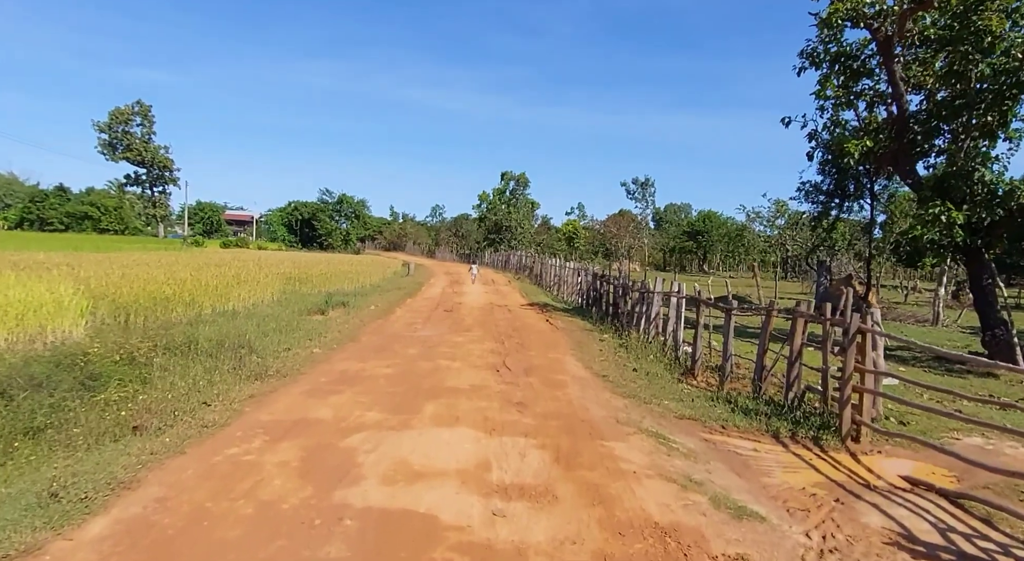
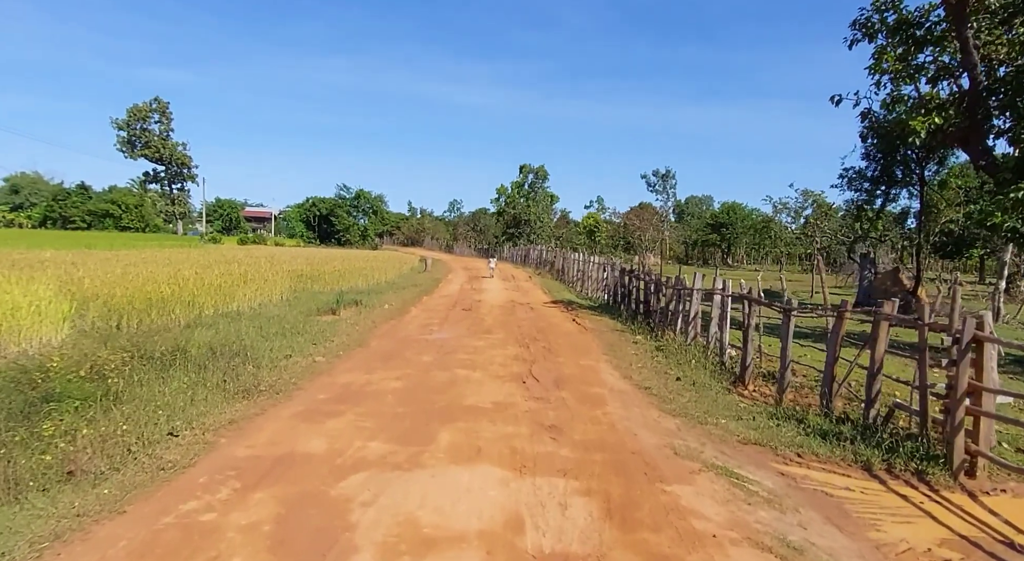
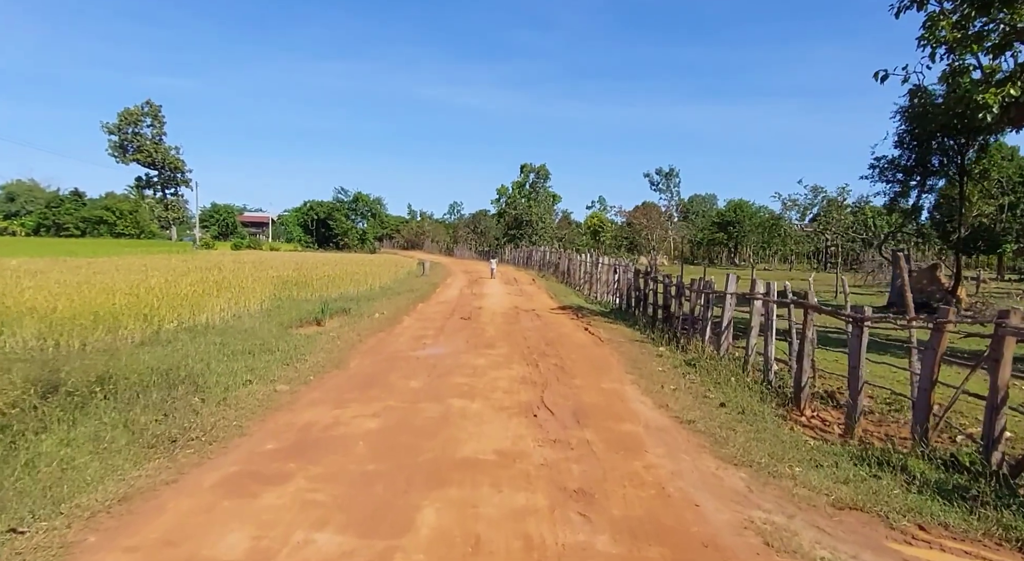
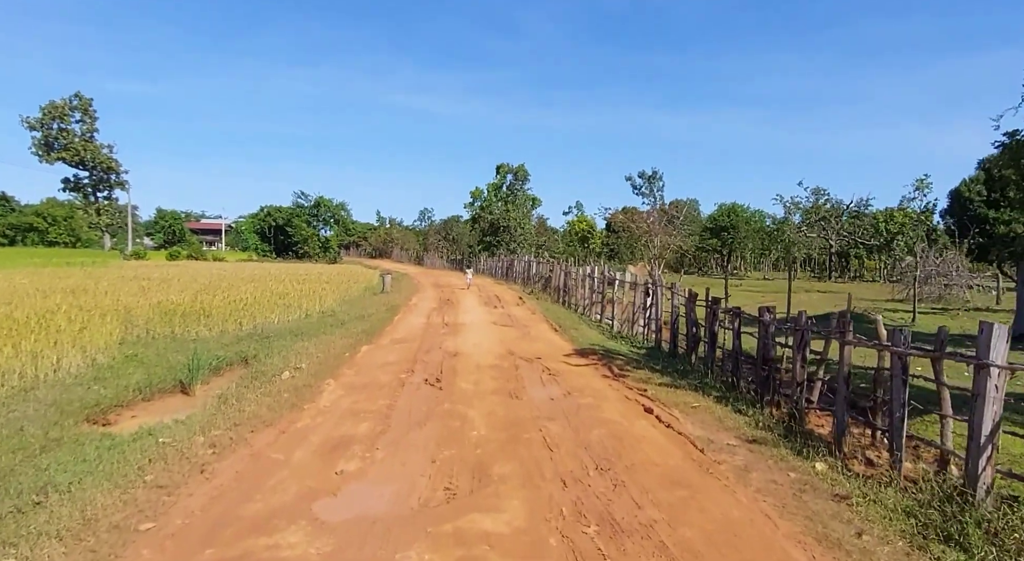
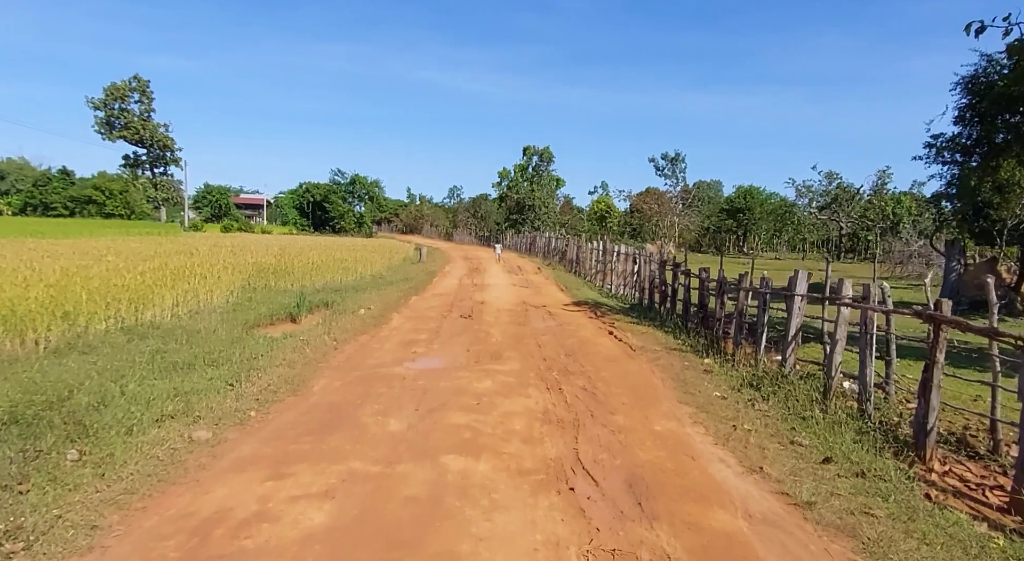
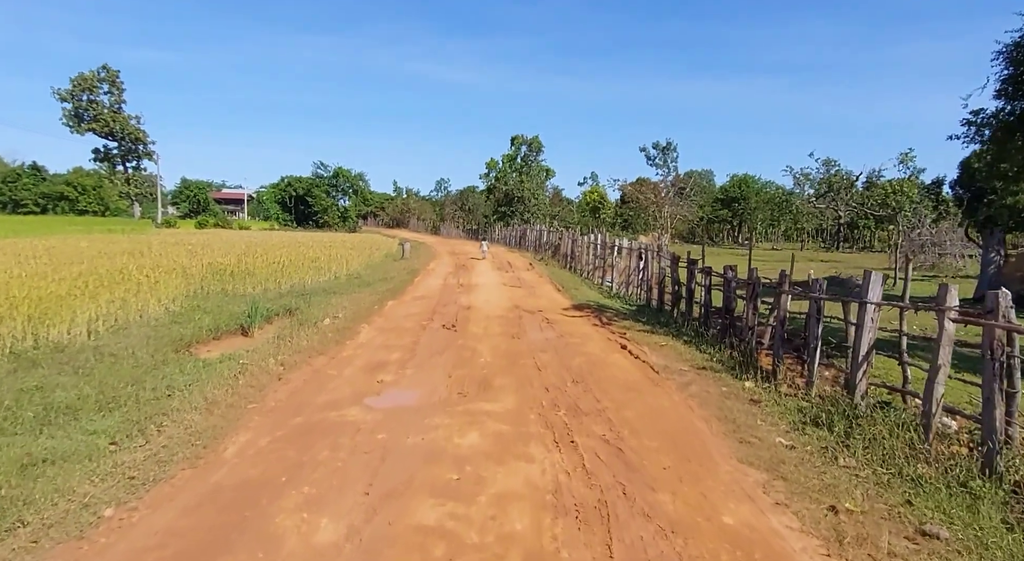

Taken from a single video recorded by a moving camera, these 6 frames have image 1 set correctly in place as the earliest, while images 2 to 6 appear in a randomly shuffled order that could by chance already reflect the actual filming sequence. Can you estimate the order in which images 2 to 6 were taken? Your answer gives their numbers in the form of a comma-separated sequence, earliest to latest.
2, 3, 5, 6, 4
